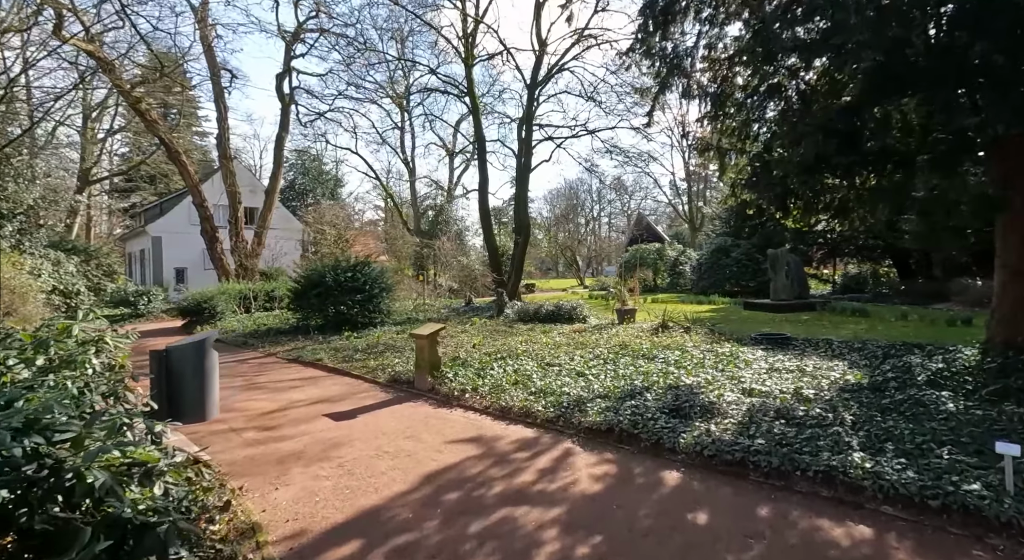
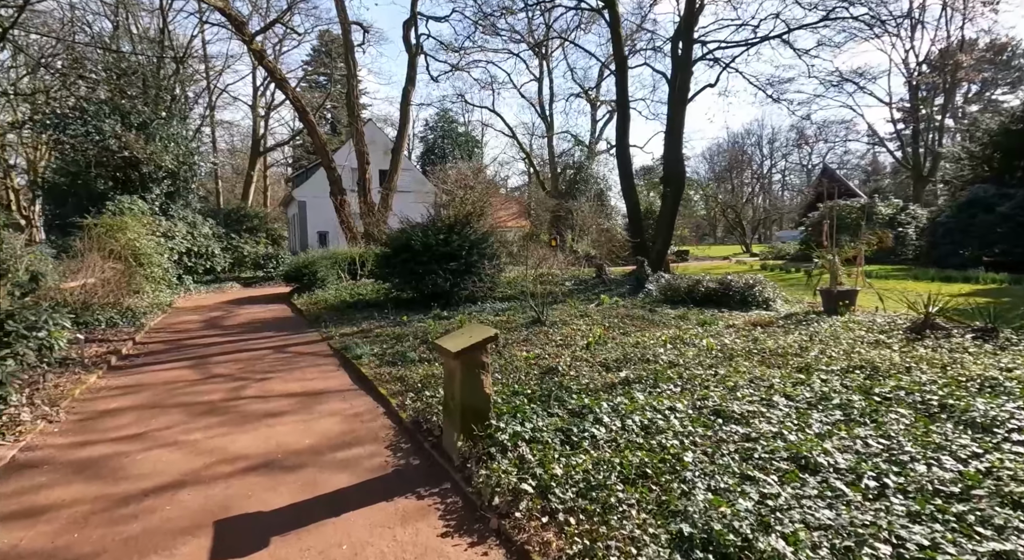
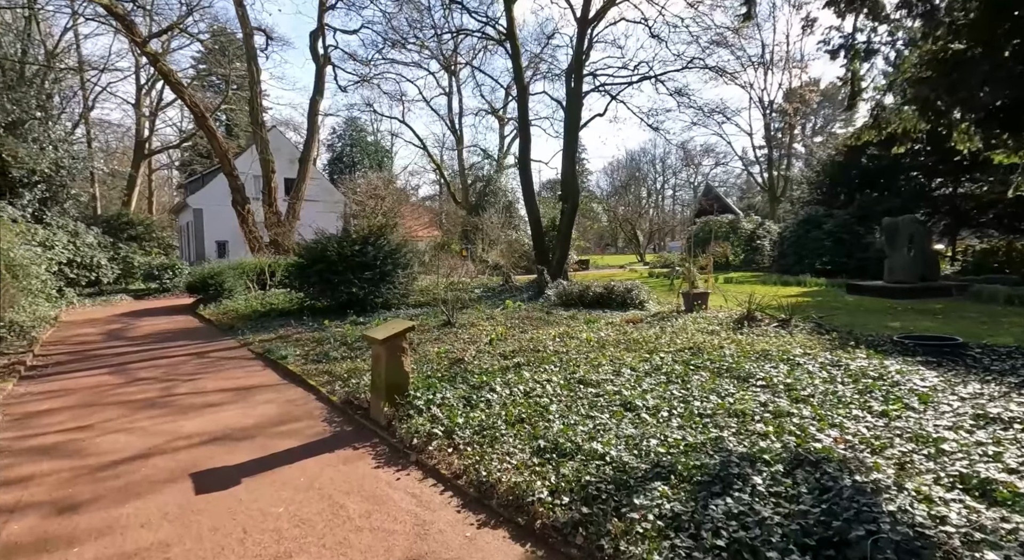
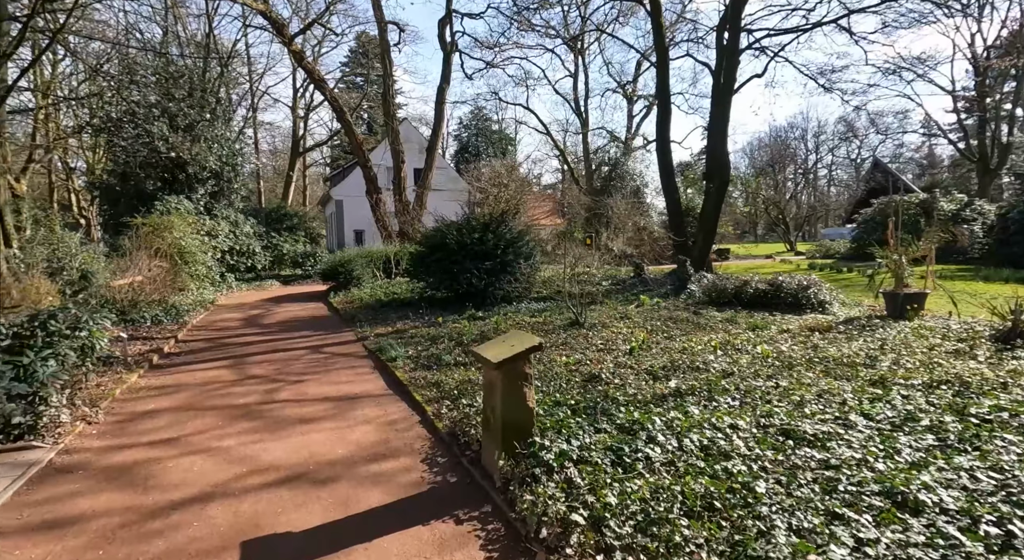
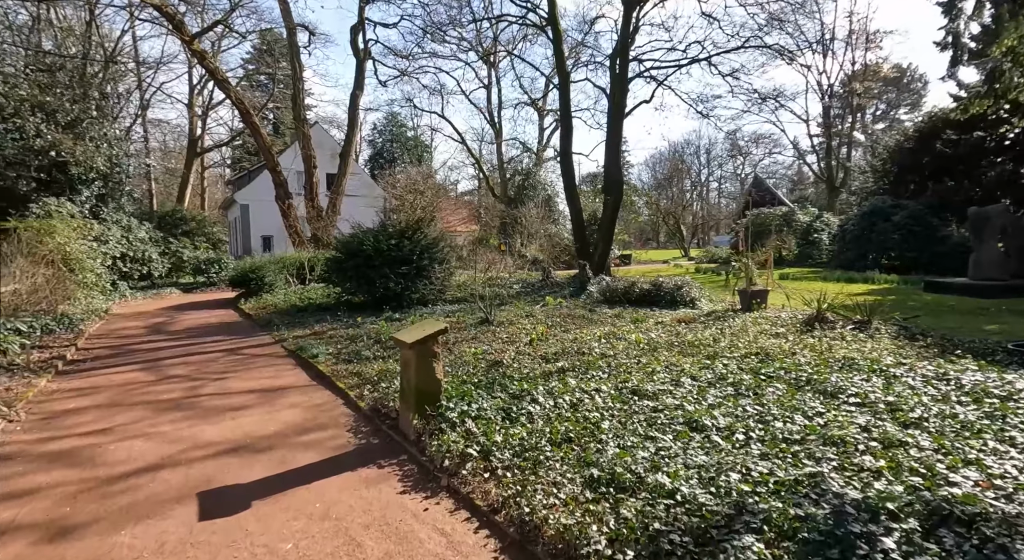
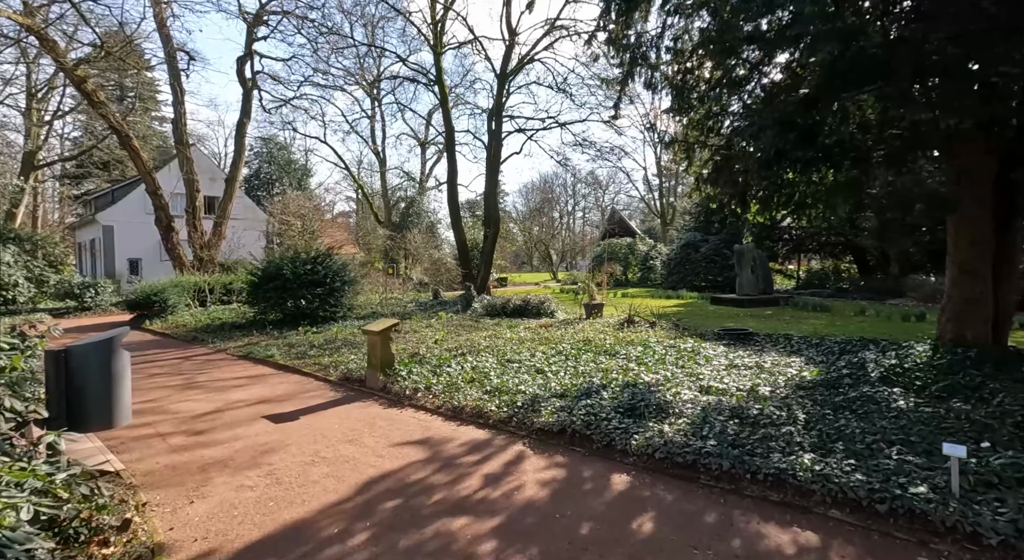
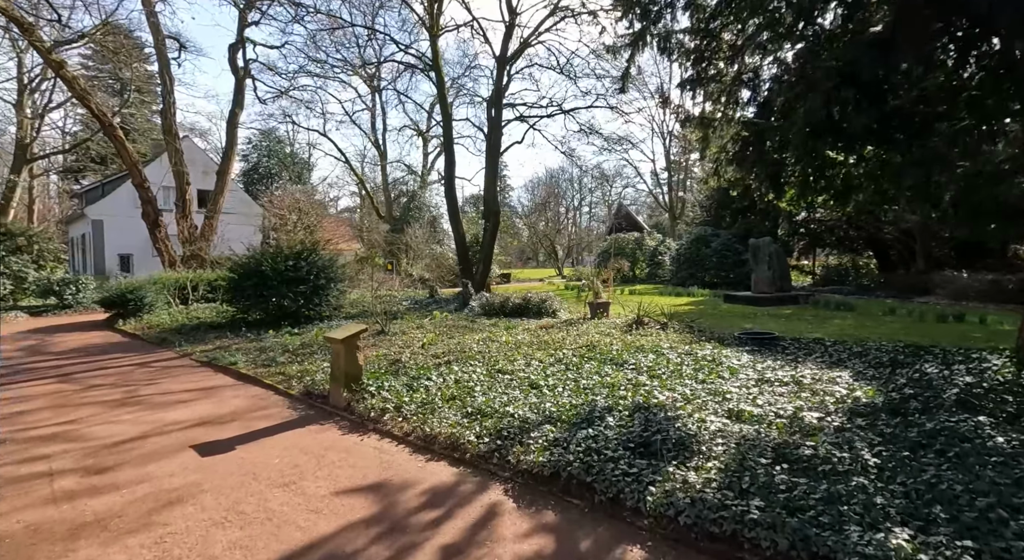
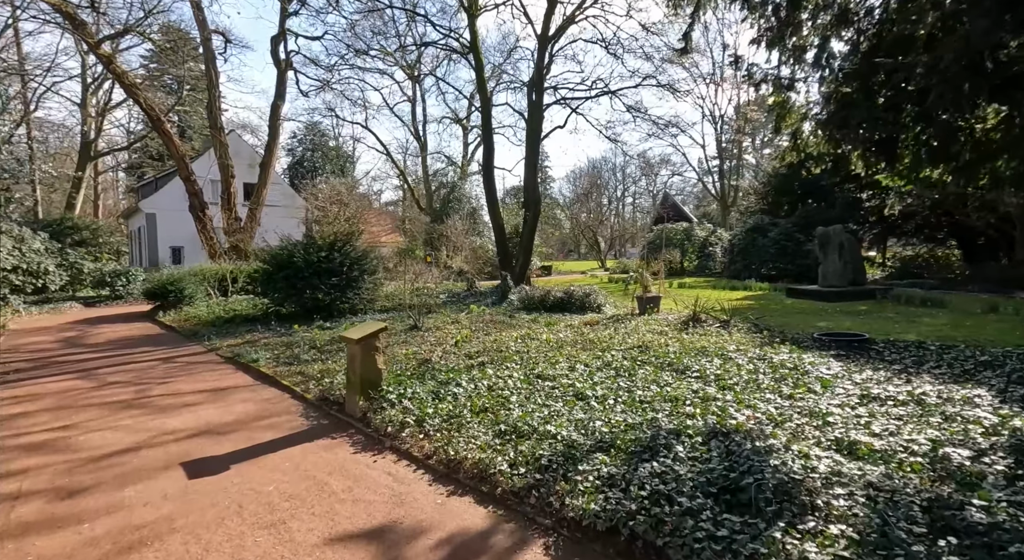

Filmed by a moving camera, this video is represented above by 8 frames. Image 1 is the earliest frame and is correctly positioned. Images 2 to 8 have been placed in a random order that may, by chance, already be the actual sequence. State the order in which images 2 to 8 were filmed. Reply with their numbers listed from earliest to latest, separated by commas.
6, 7, 8, 3, 5, 2, 4
